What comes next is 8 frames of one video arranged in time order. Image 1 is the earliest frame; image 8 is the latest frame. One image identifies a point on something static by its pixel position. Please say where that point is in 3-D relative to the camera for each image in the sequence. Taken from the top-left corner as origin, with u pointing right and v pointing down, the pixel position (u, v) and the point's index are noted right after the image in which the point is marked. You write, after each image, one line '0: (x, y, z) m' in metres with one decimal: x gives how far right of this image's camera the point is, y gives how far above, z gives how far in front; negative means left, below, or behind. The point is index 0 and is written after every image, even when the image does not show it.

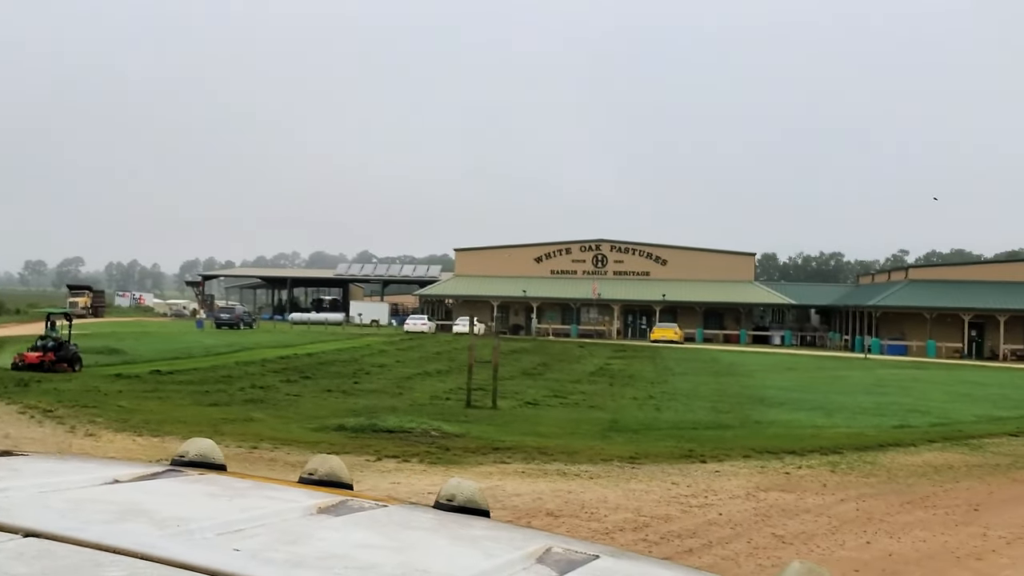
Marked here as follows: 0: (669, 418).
0: (+2.1, -1.8, +15.4) m
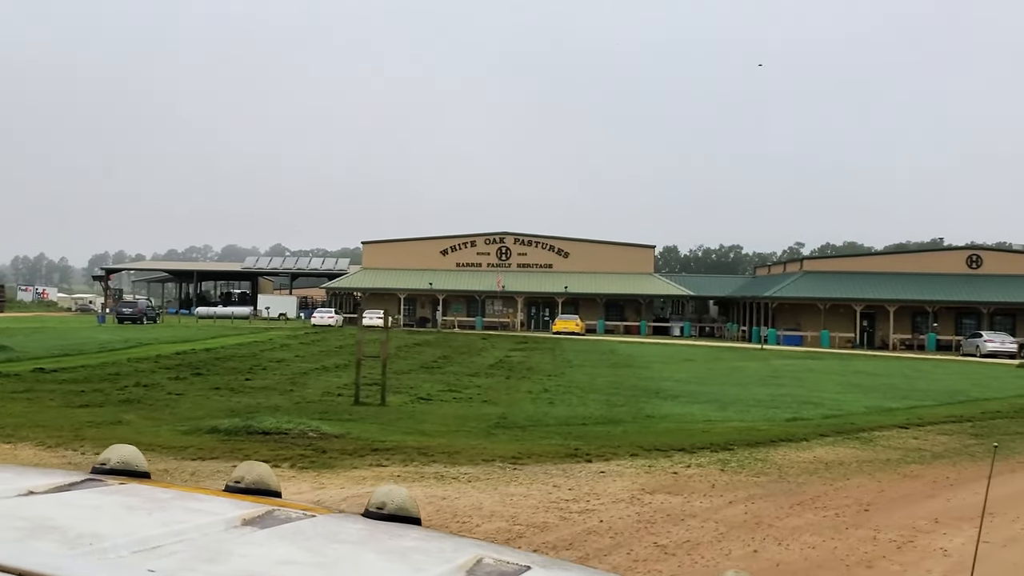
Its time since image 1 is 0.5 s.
0: (+0.6, -1.7, +15.0) m
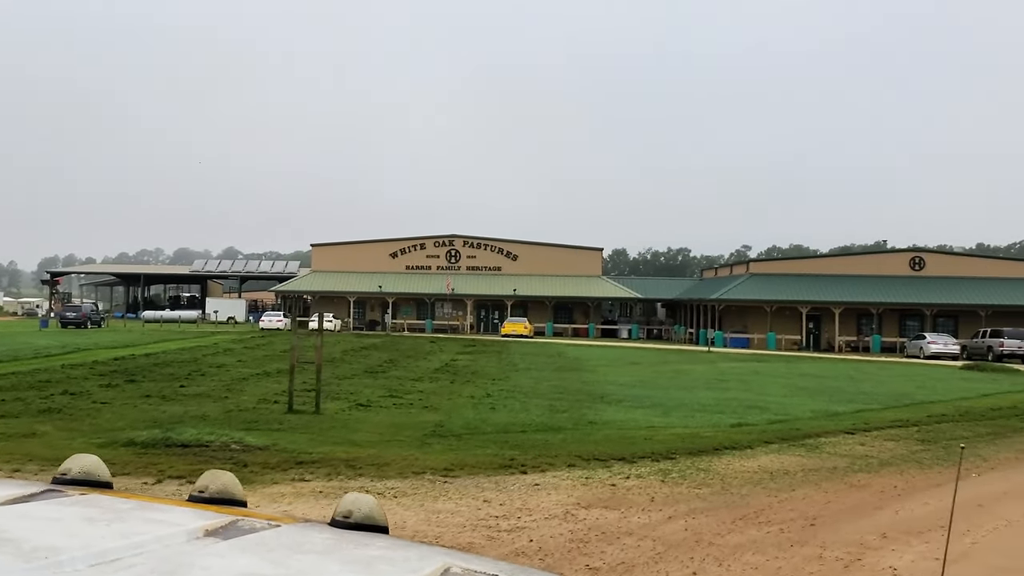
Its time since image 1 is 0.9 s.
0: (-0.2, -1.7, +14.5) m
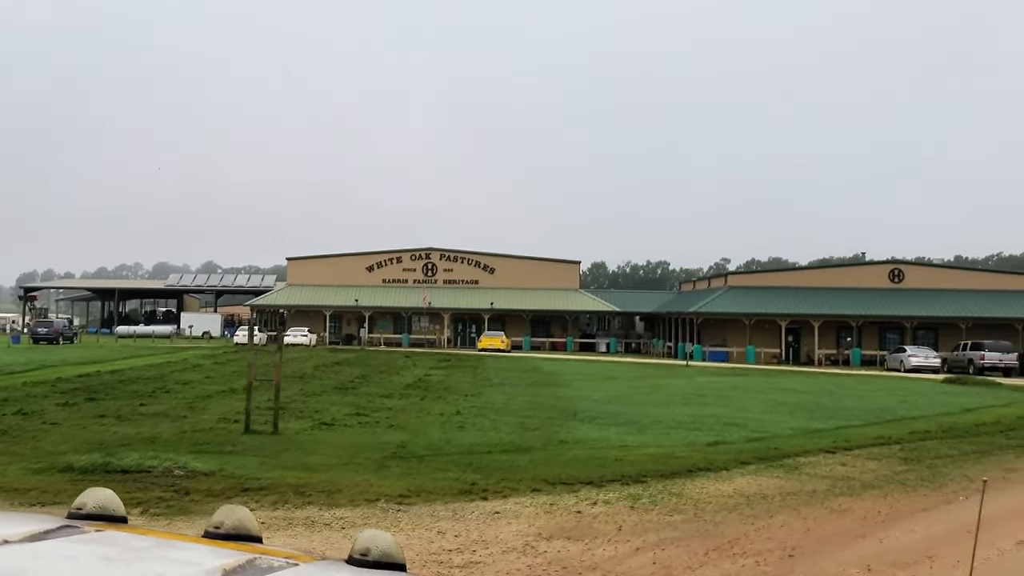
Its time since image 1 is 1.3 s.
0: (-0.6, -1.9, +13.9) m
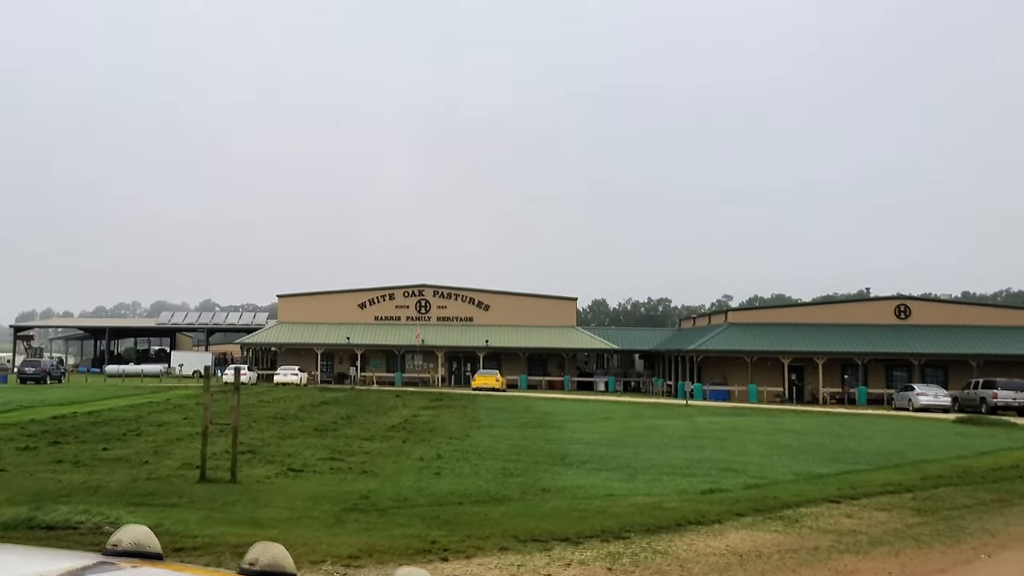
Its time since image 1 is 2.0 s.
0: (-0.8, -2.3, +12.8) m
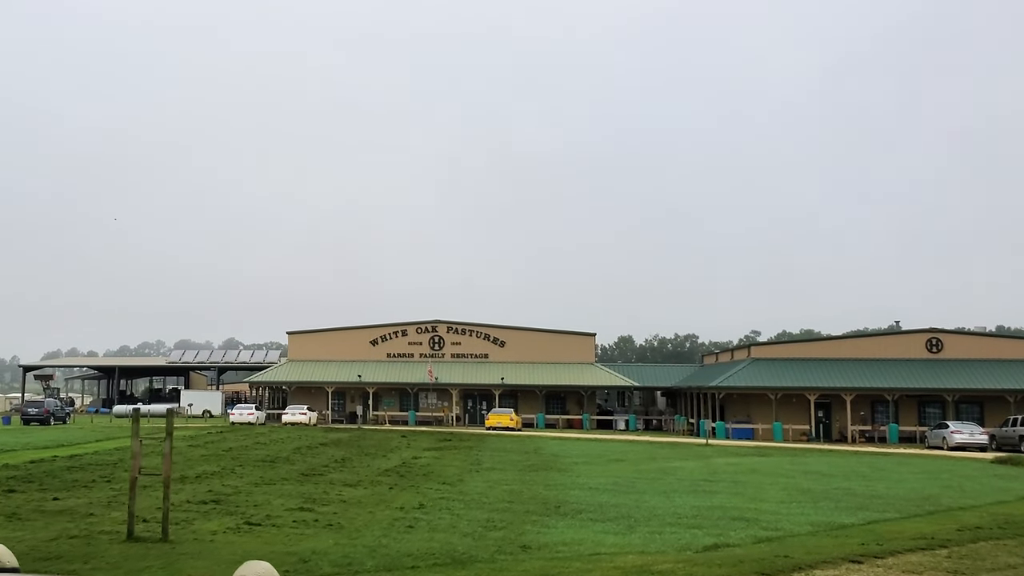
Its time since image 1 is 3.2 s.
0: (-1.1, -2.6, +11.2) m
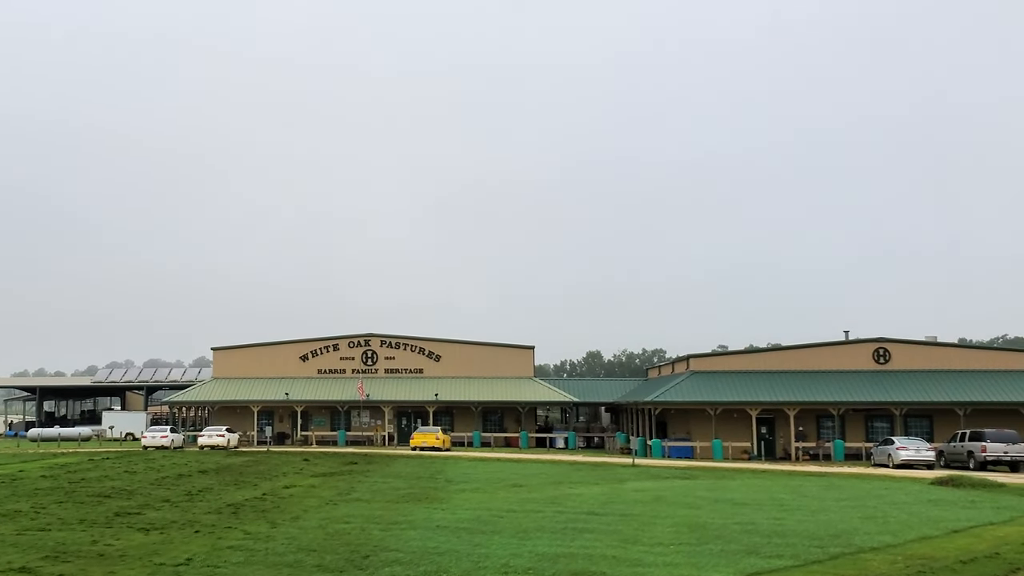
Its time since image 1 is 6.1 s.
0: (-3.4, -2.5, +8.1) m
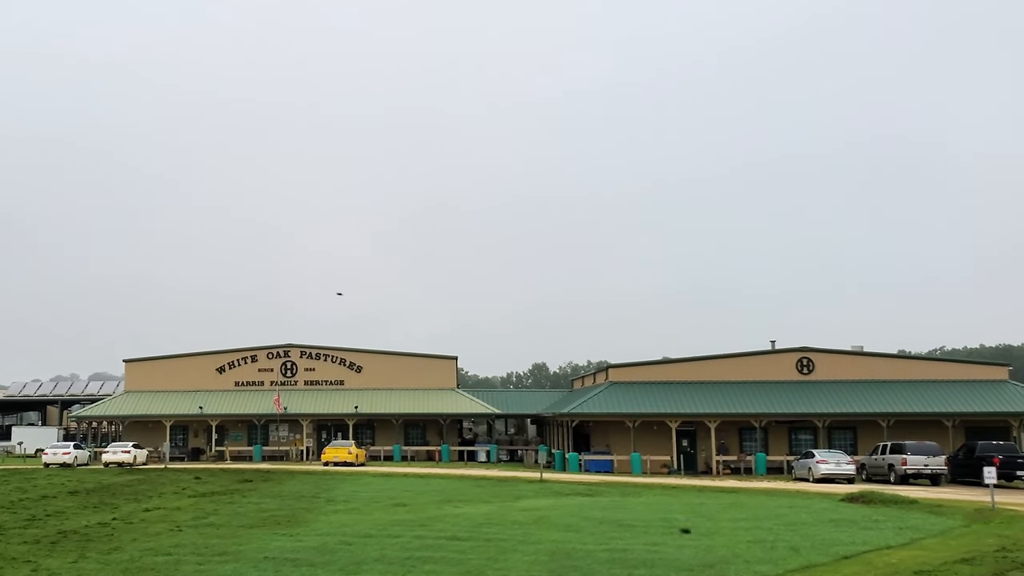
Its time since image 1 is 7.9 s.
0: (-5.1, -2.5, +6.2) m
